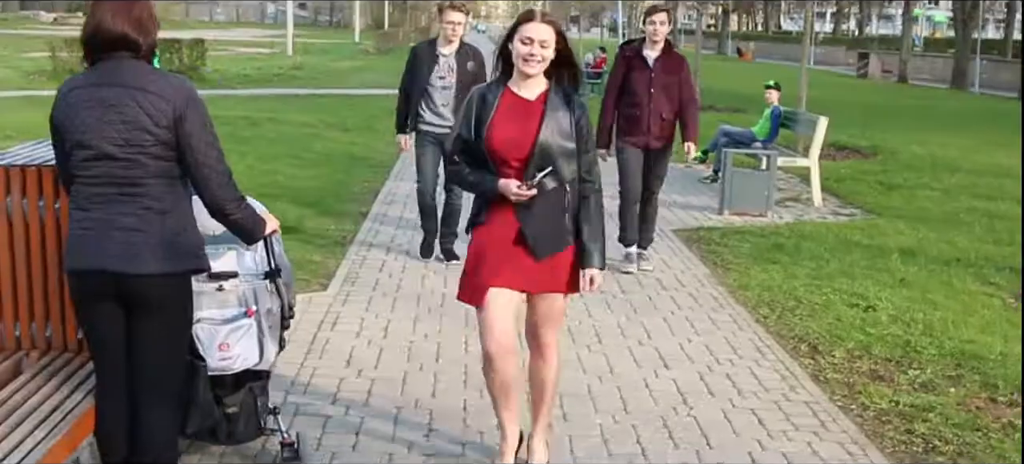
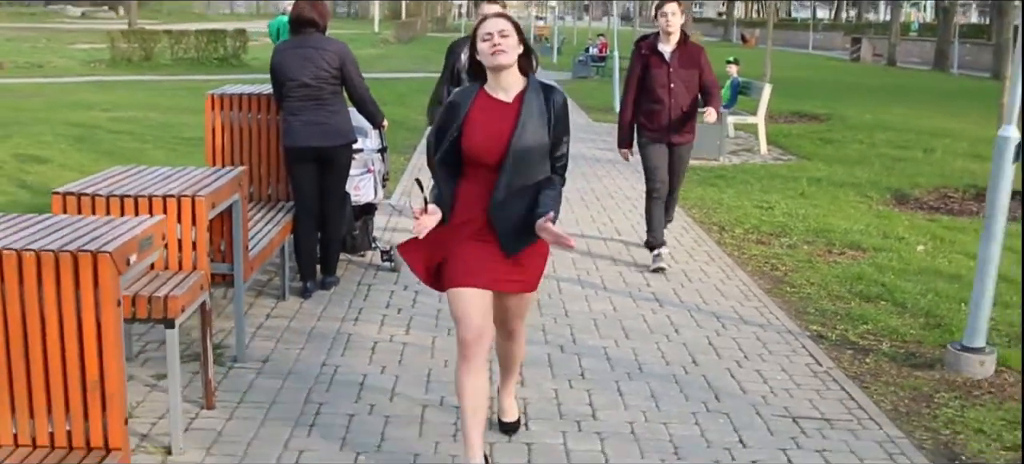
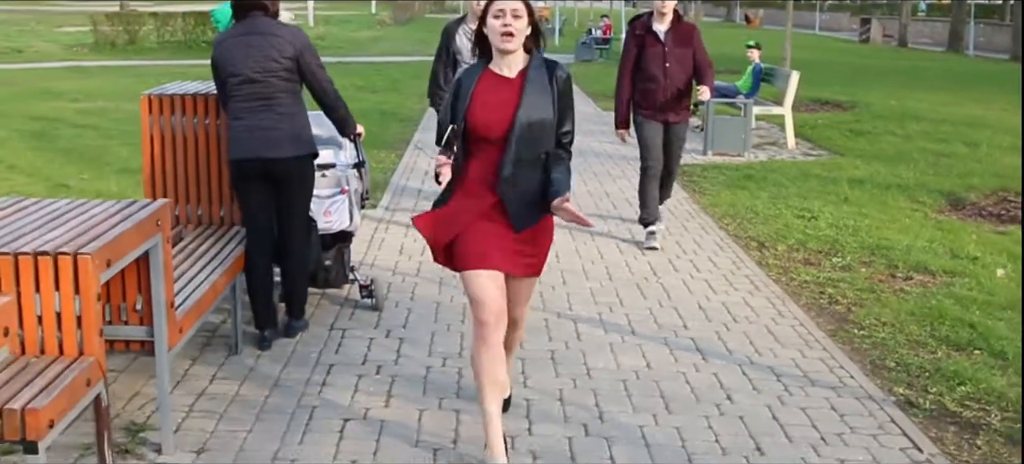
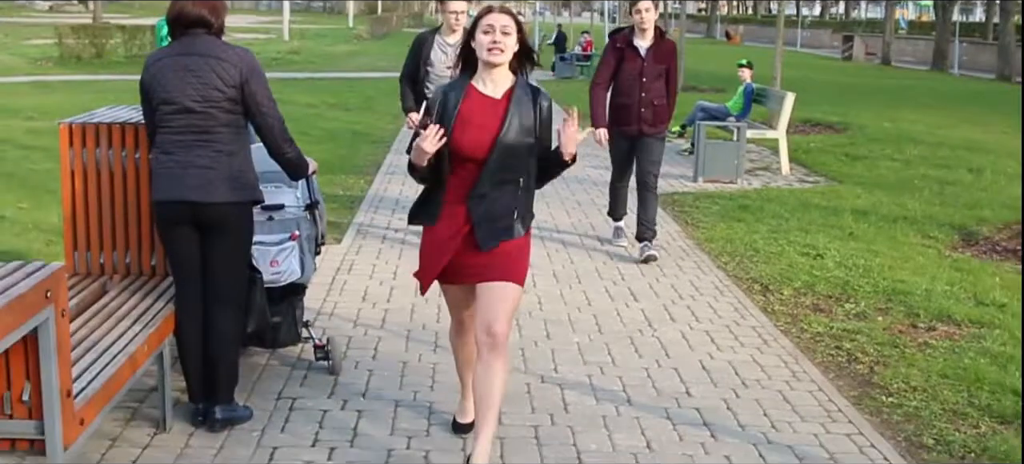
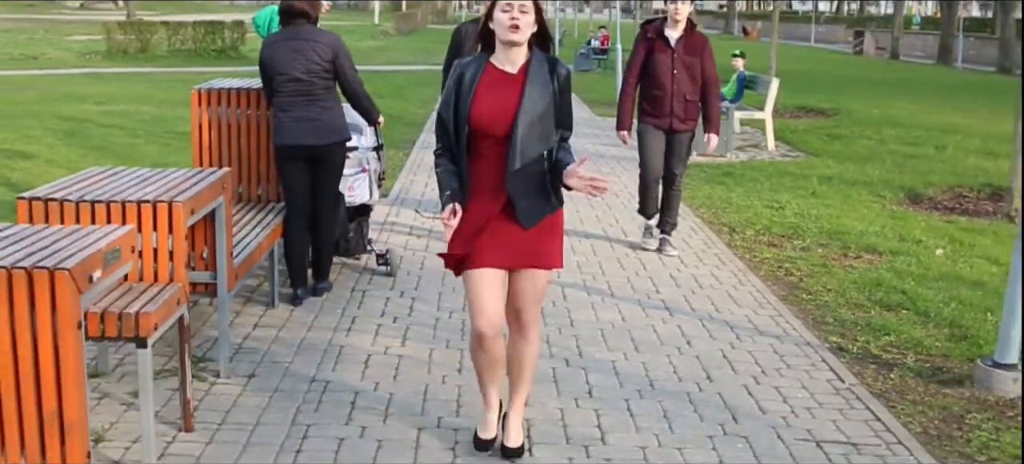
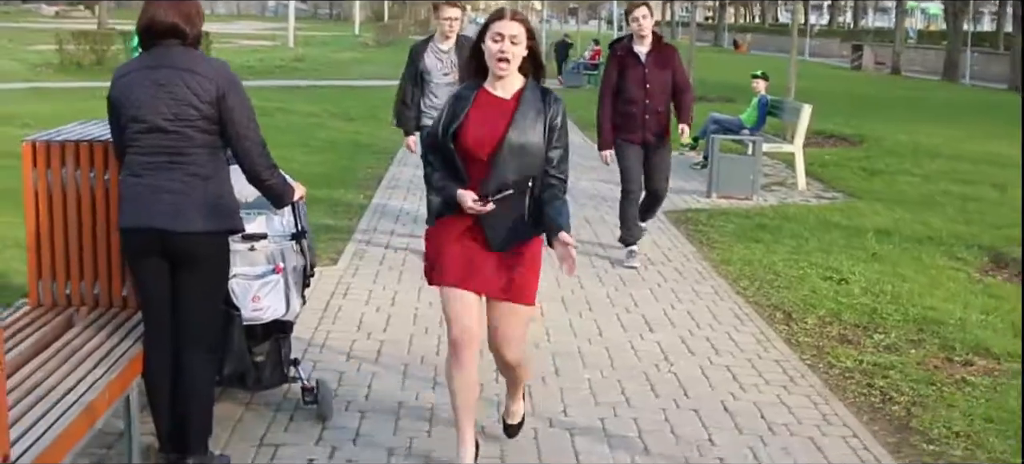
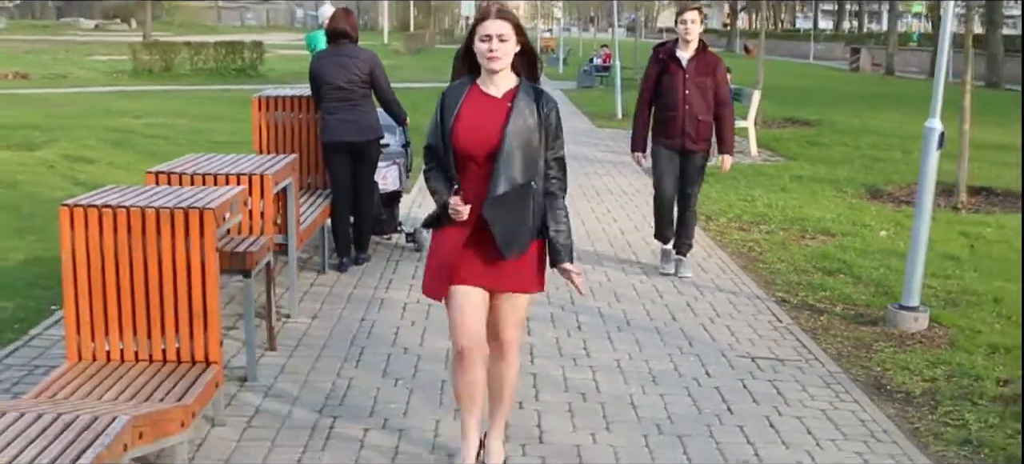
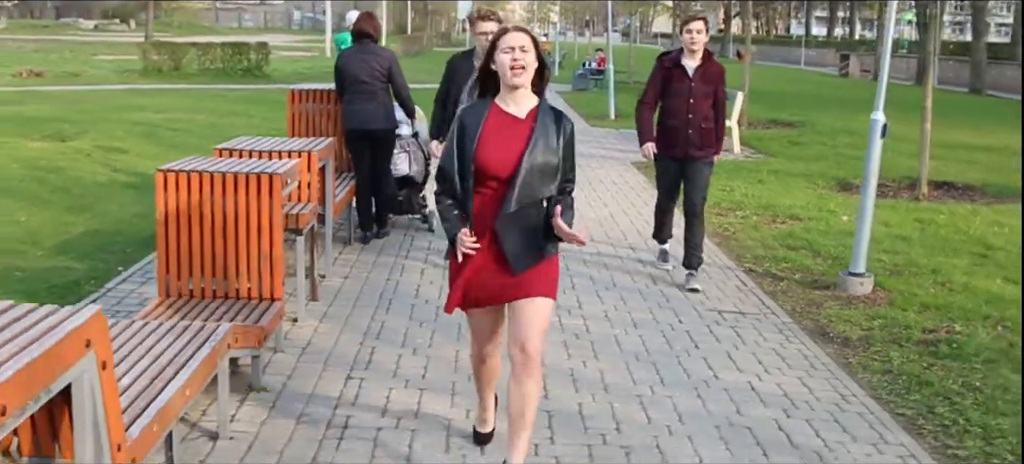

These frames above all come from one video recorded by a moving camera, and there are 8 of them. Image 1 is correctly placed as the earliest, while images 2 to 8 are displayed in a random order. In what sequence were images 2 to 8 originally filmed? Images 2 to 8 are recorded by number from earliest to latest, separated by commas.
6, 4, 3, 5, 2, 7, 8
